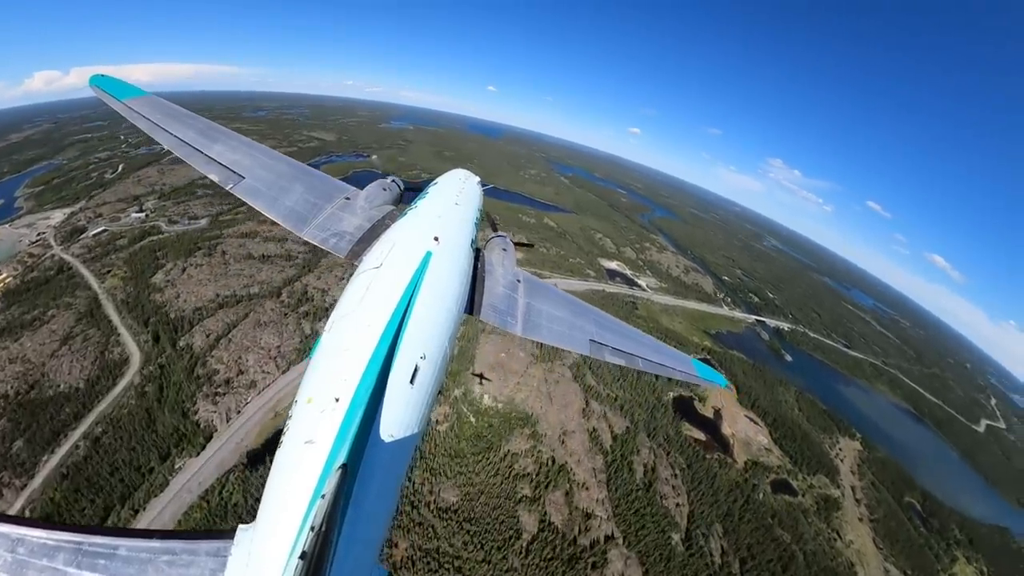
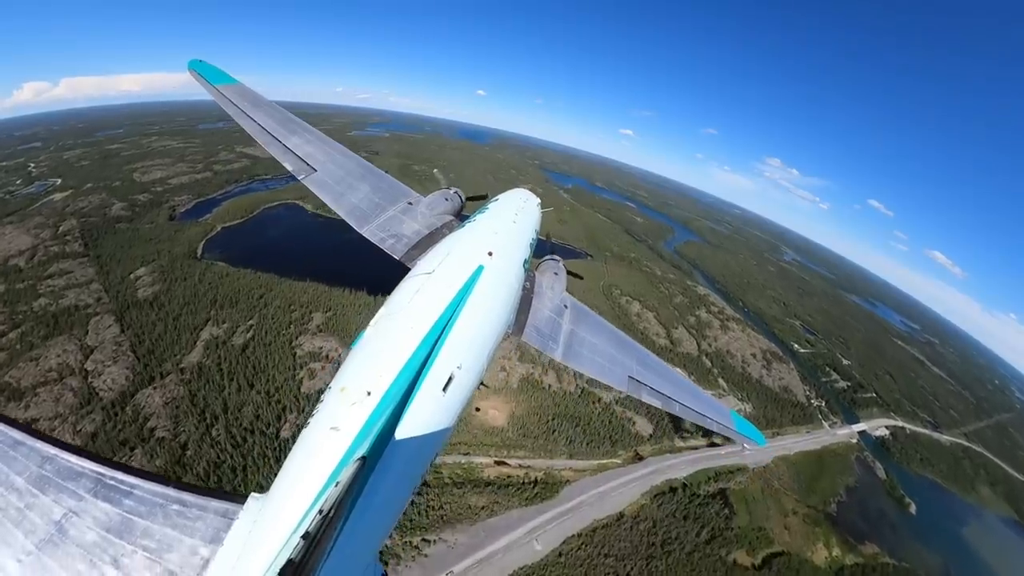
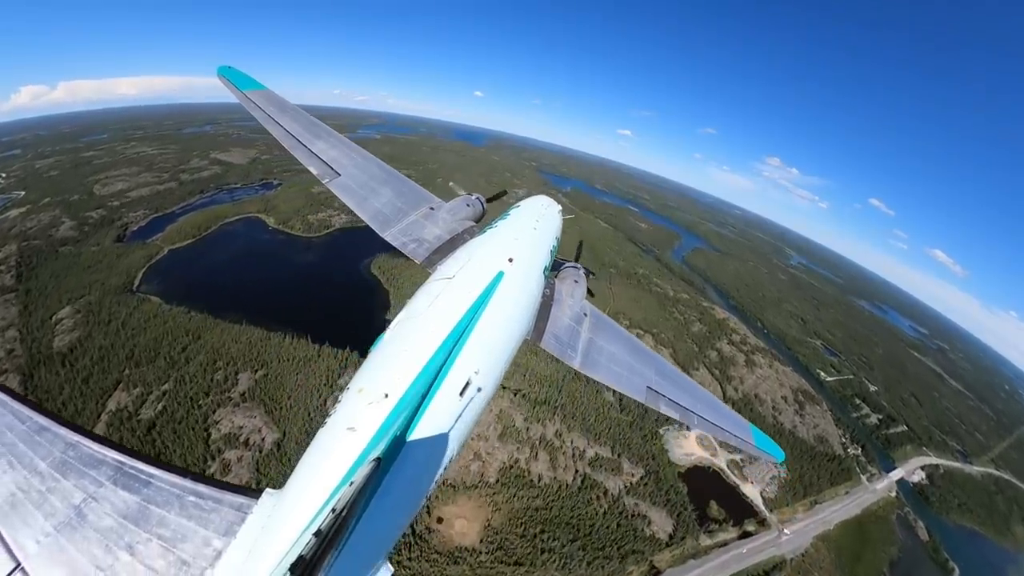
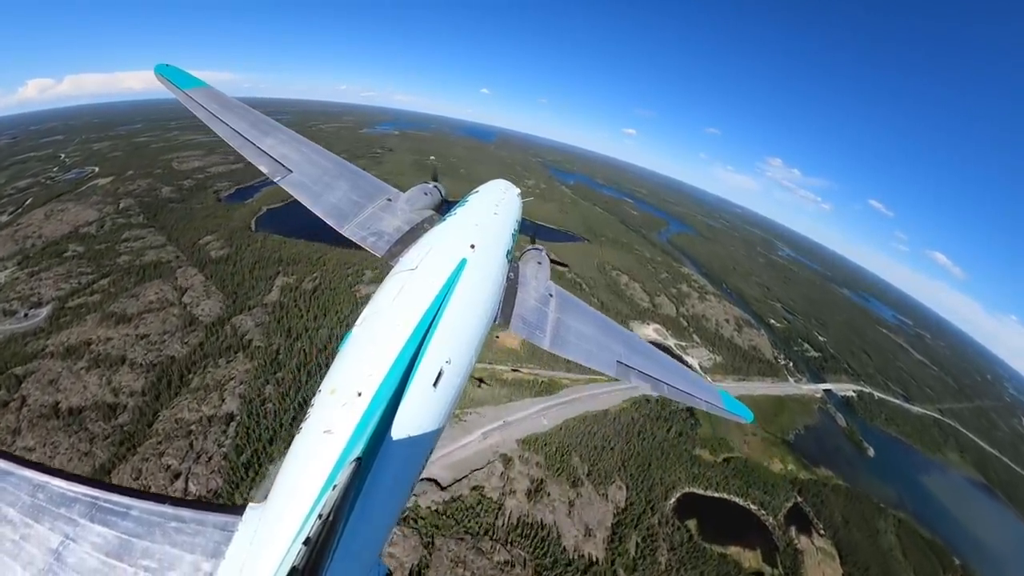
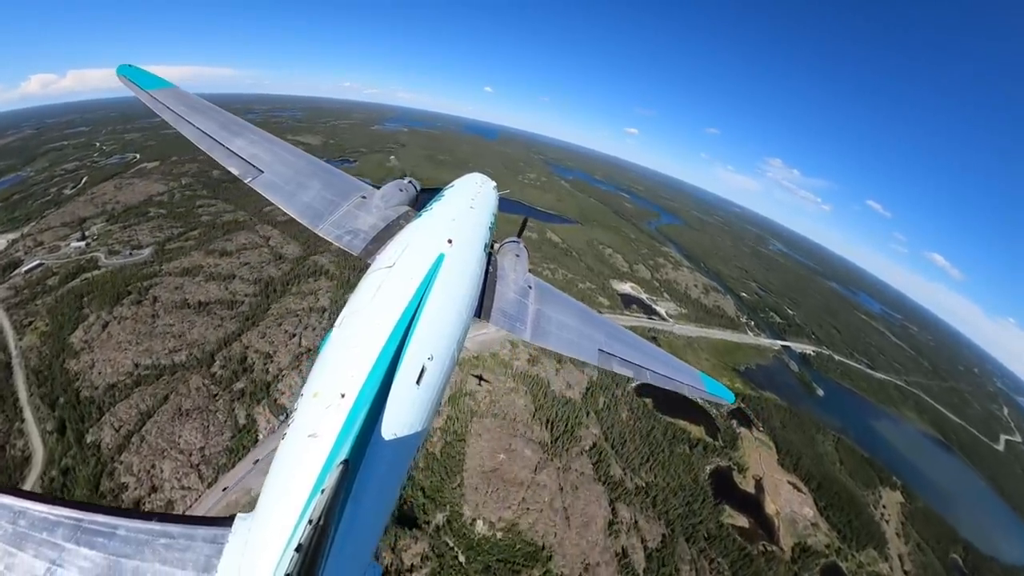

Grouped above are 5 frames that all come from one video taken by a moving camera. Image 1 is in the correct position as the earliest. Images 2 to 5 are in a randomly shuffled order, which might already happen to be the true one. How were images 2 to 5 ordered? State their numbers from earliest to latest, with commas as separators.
5, 4, 2, 3
